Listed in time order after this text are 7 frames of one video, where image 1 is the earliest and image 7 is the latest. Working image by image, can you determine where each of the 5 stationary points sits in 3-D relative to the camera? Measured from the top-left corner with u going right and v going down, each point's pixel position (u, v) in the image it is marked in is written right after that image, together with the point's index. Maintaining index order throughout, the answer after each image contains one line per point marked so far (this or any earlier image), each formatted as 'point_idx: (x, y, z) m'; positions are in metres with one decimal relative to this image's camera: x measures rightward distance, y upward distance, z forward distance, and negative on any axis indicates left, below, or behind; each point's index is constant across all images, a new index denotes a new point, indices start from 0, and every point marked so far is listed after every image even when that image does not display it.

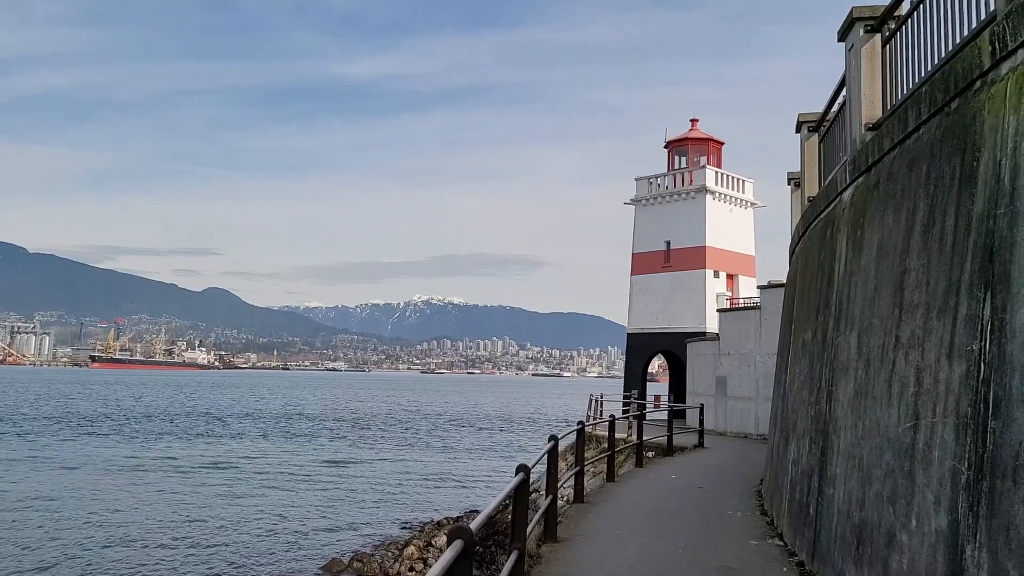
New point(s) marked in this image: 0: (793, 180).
0: (+3.6, +1.4, +10.7) m
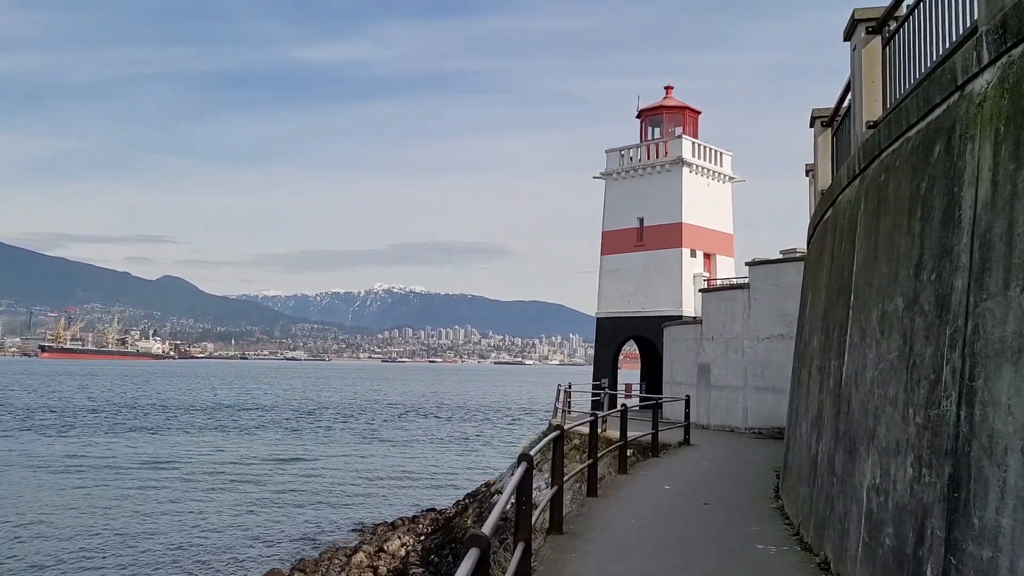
0: (+3.2, +1.7, +8.6) m
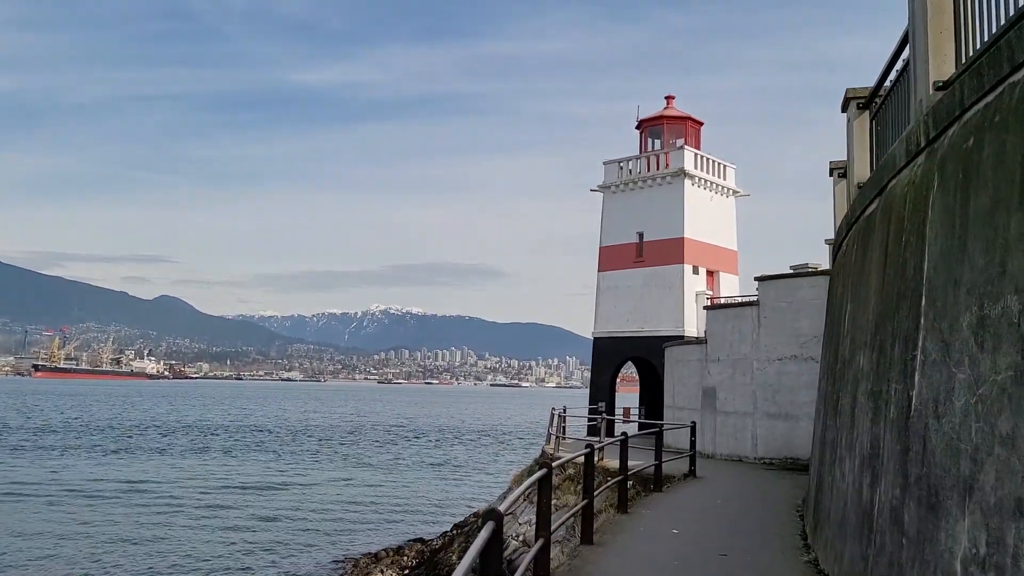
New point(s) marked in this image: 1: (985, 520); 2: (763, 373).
0: (+3.0, +1.6, +7.4) m
1: (+1.9, -0.9, +3.3) m
2: (+4.5, -1.5, +14.9) m
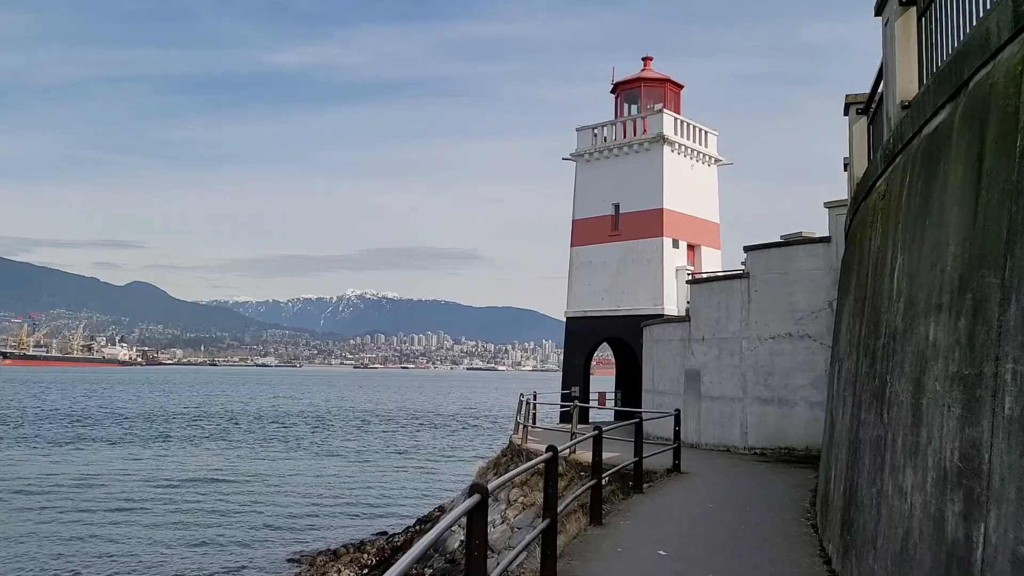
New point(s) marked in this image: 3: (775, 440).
0: (+2.6, +2.0, +5.7) m
1: (+1.6, -0.7, +1.7) m
2: (+3.9, -1.1, +13.3) m
3: (+4.0, -2.3, +12.8) m
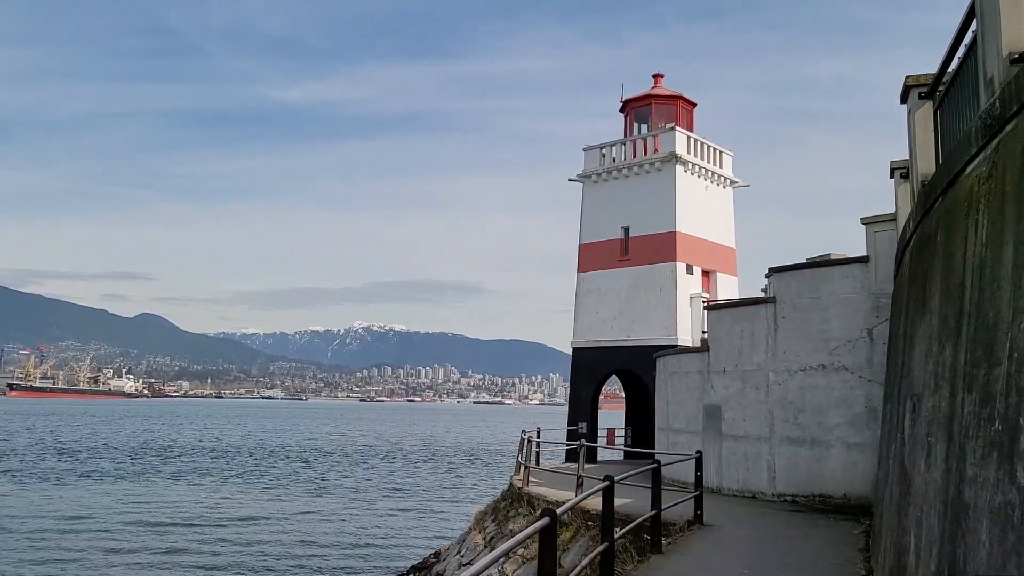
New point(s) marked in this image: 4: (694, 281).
0: (+2.5, +1.9, +4.4) m
1: (+1.5, -0.6, +0.3) m
2: (+3.9, -1.4, +11.9) m
3: (+4.0, -2.7, +11.3) m
4: (+4.3, +0.2, +19.5) m
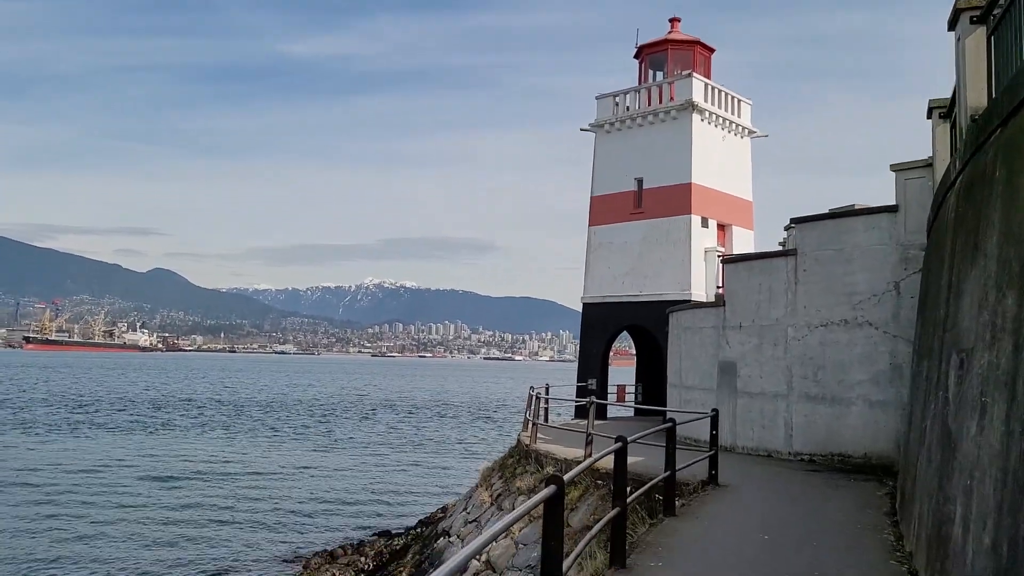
0: (+2.5, +2.2, +3.7) m
1: (+1.4, -0.5, -0.2) m
2: (+4.0, -0.8, +11.4) m
3: (+4.1, -2.1, +10.9) m
4: (+4.5, +1.2, +18.9) m
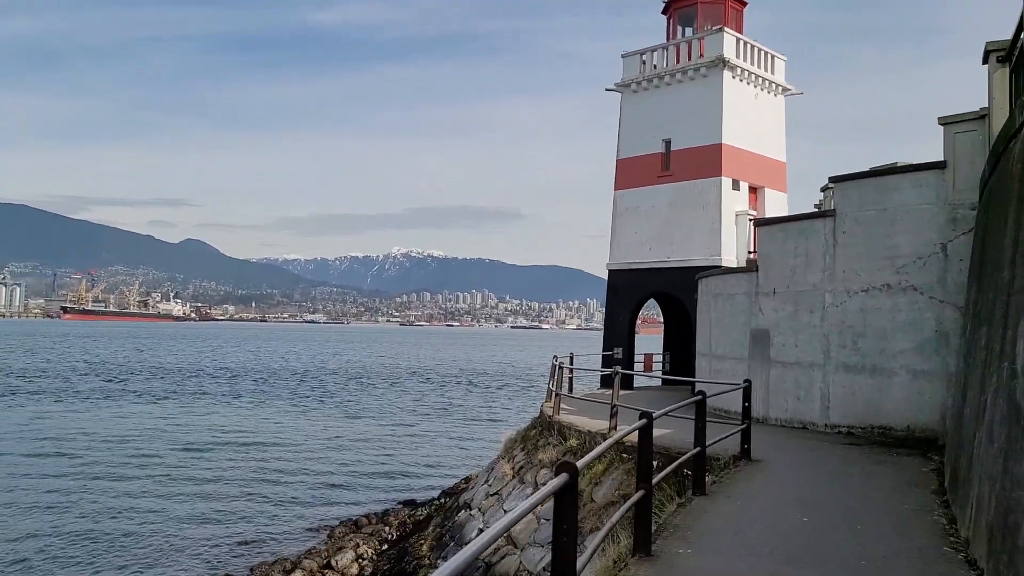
0: (+2.5, +2.4, +3.0) m
1: (+1.3, -0.5, -0.8) m
2: (+4.2, -0.3, +10.7) m
3: (+4.4, -1.6, +10.3) m
4: (+5.0, +2.0, +18.2) m
